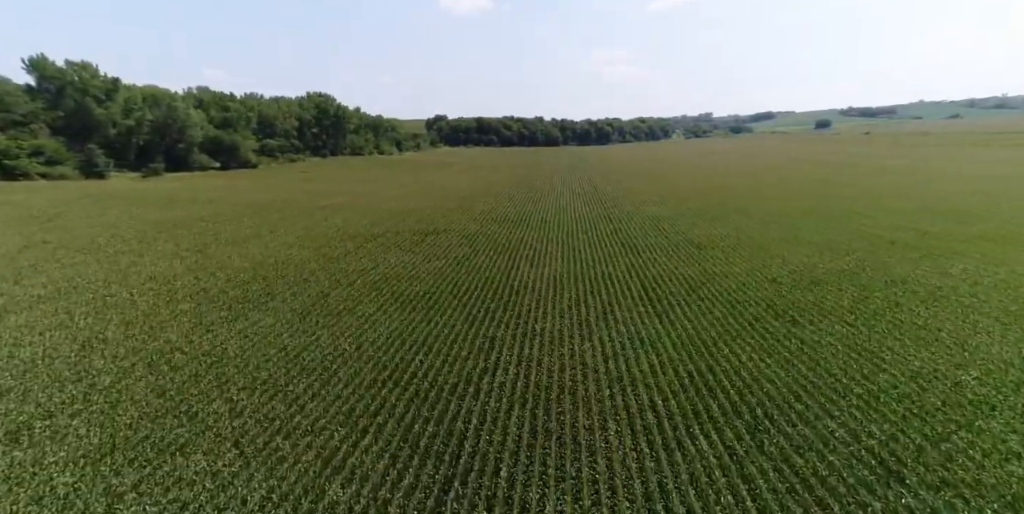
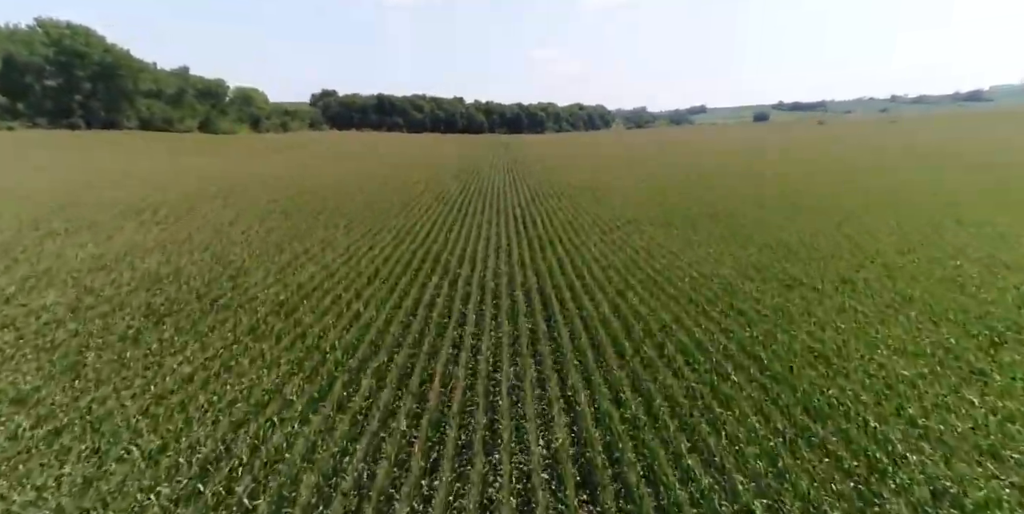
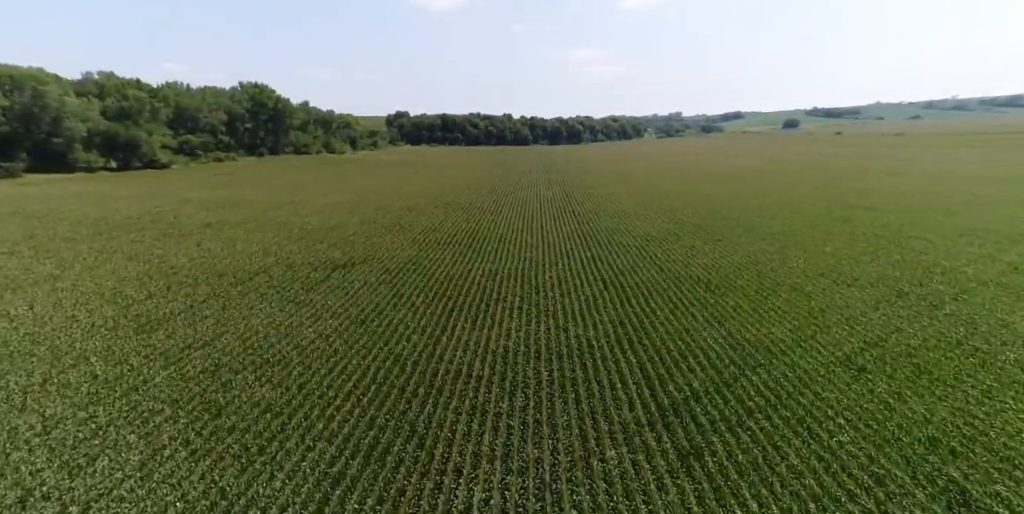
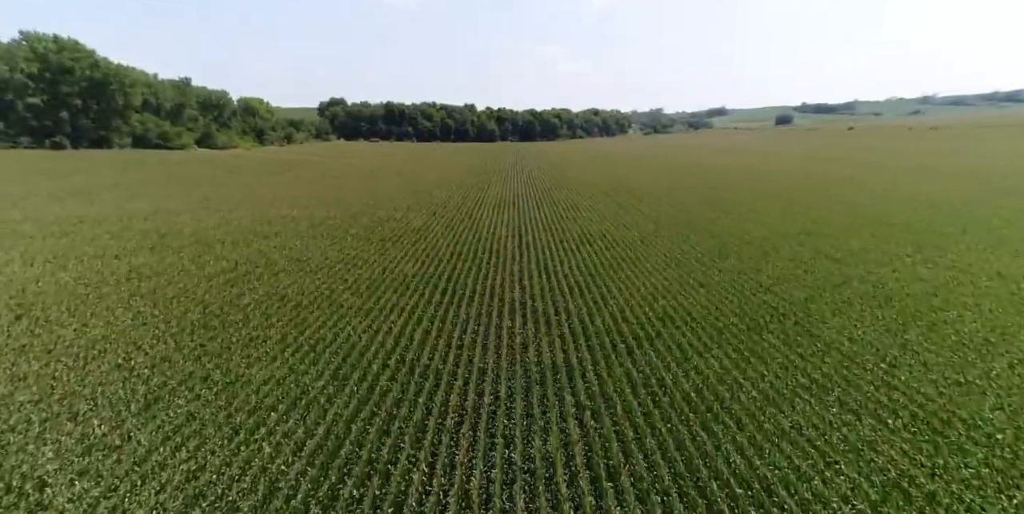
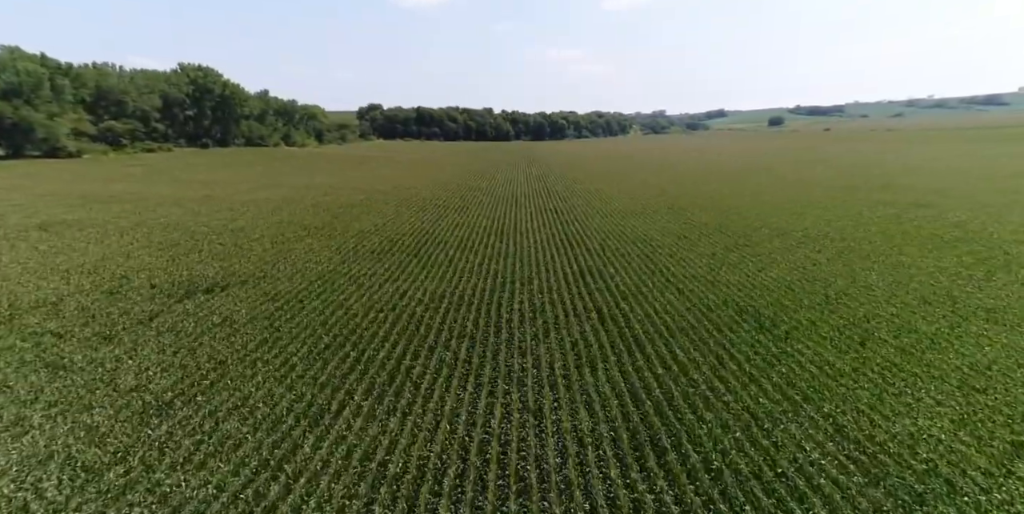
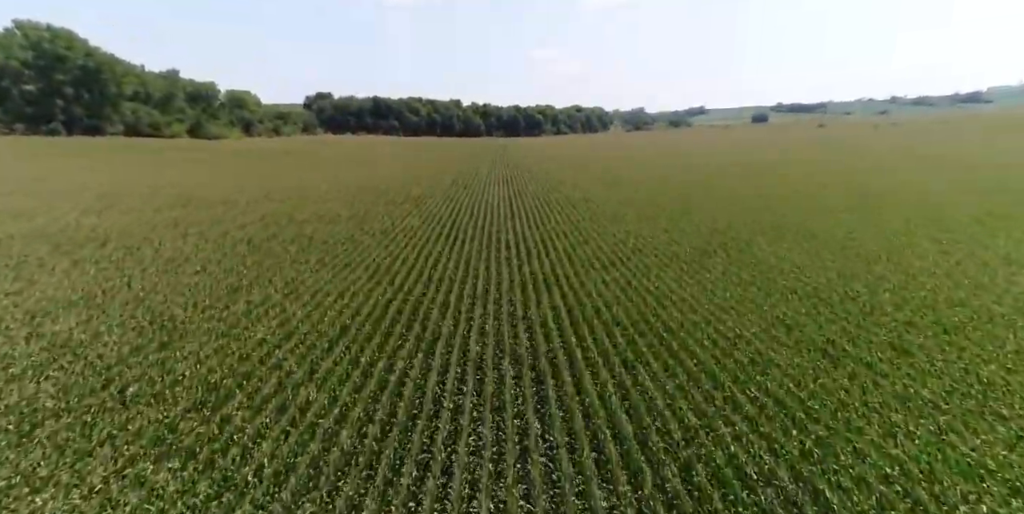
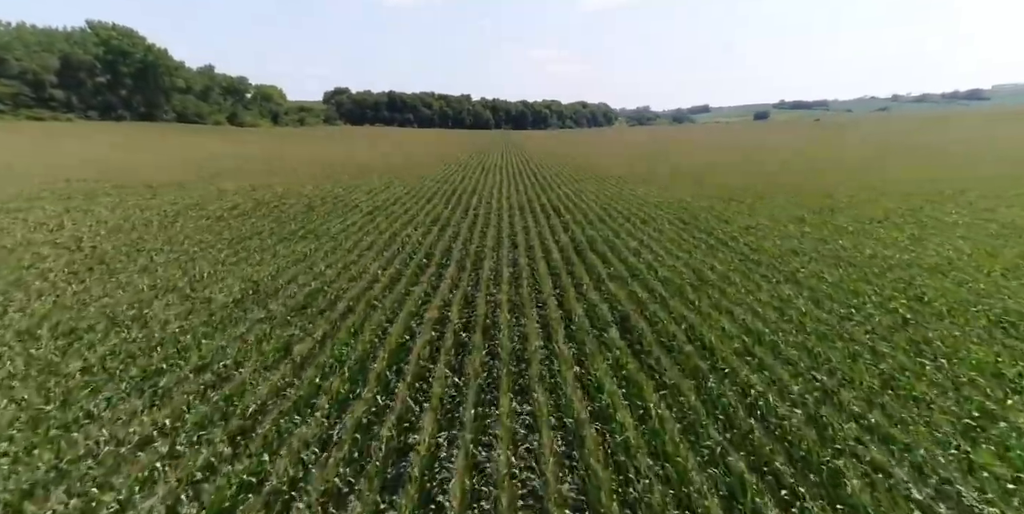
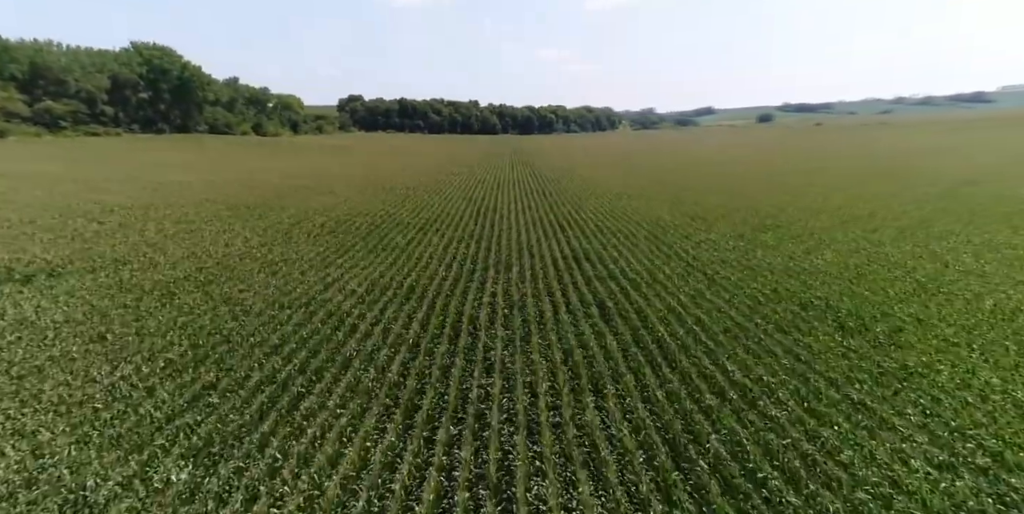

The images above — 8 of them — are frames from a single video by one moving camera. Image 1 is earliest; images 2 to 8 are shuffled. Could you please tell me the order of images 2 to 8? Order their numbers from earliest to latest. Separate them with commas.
3, 5, 8, 7, 2, 6, 4
